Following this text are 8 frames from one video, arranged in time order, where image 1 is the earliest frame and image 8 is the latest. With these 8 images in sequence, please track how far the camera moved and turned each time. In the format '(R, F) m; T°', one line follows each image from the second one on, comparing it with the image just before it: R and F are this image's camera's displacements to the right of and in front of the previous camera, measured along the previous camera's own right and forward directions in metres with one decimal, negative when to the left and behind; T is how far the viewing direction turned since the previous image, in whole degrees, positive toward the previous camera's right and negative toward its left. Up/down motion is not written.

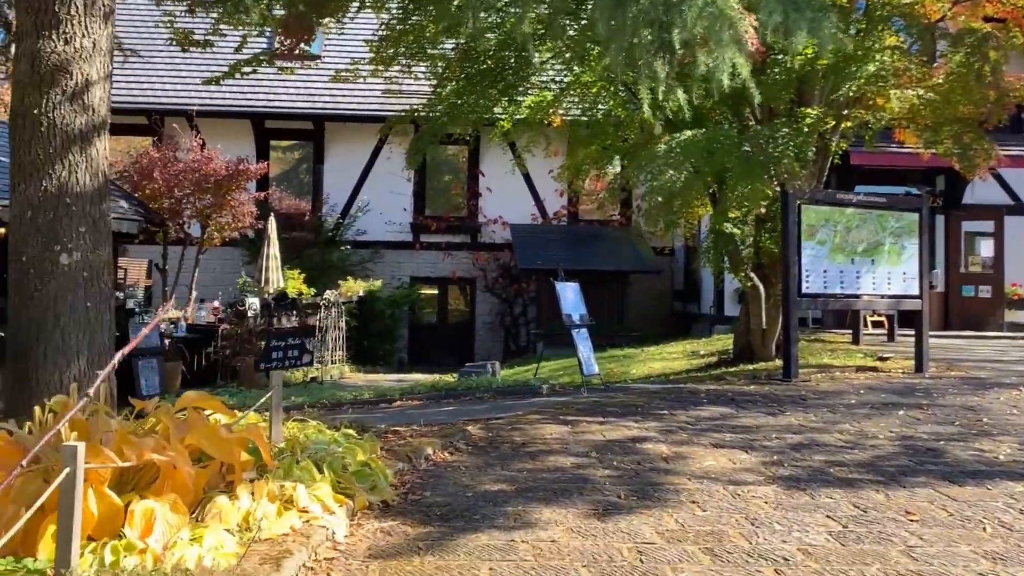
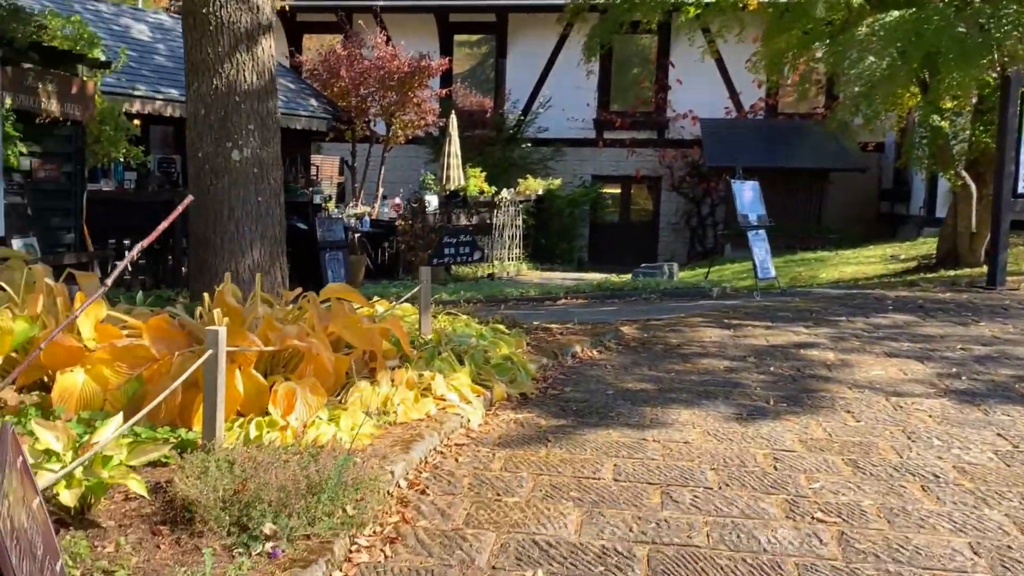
(+0.3, 0.0) m; -11°
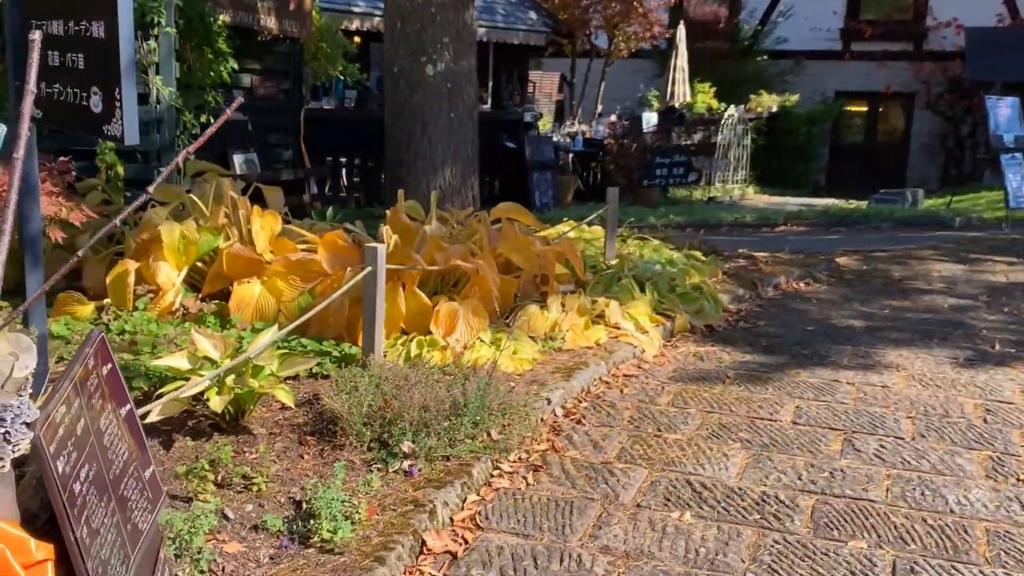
(+0.3, +0.3) m; -13°
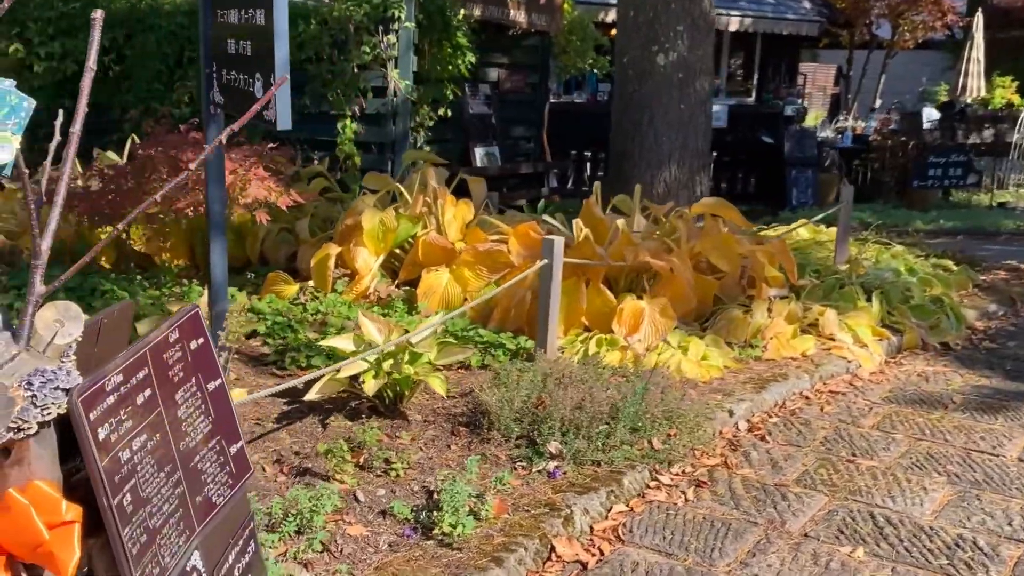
(+0.4, +0.2) m; -16°
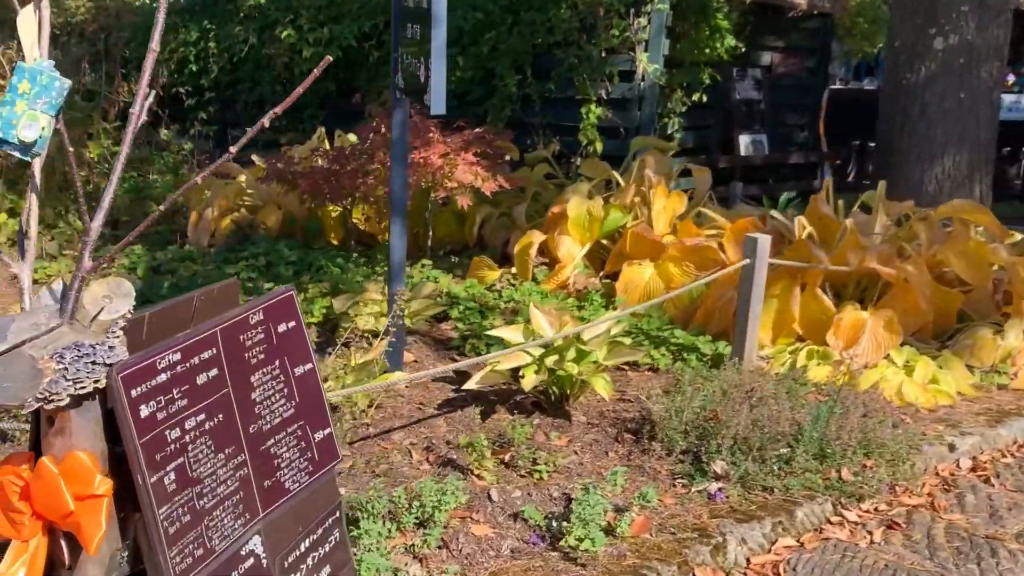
(+0.4, +0.3) m; -16°
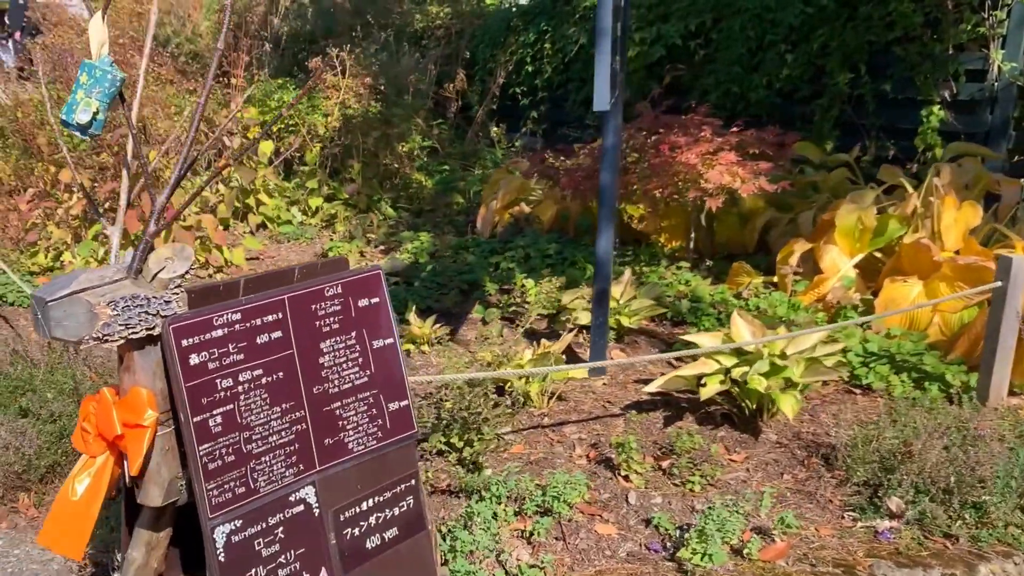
(+0.7, +0.1) m; -22°
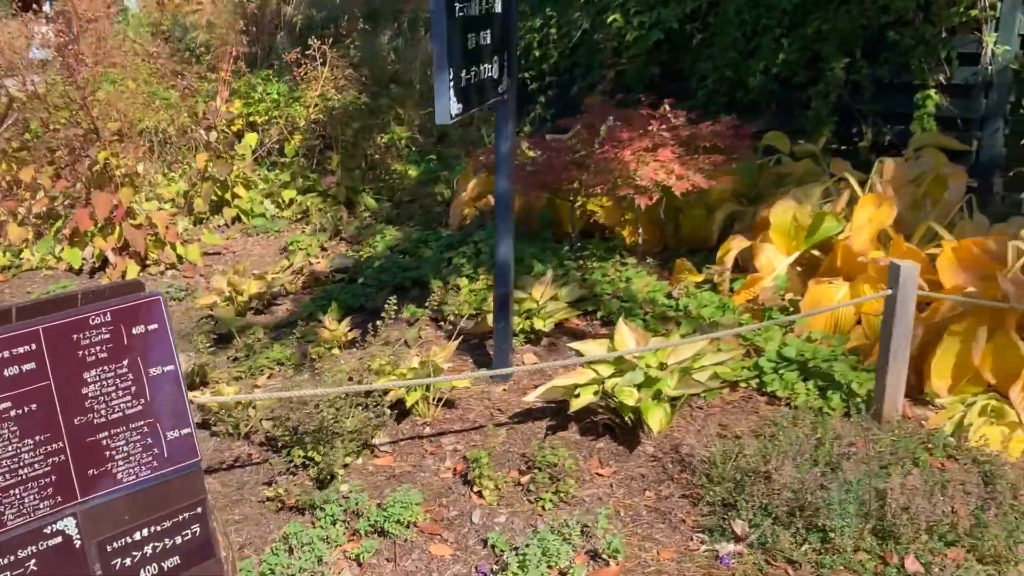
(+0.7, +0.1) m; -4°
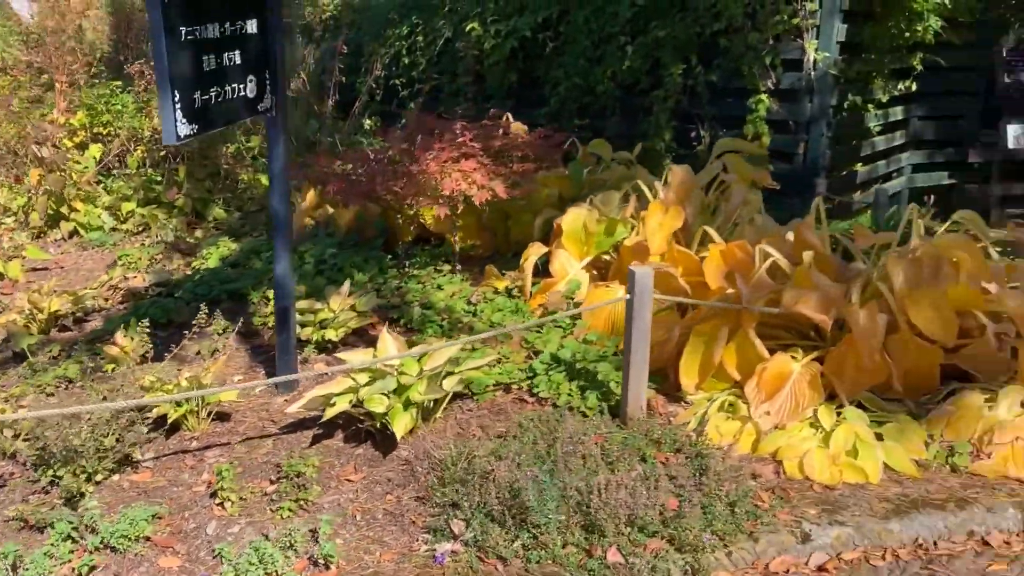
(+0.6, -0.1) m; +4°
